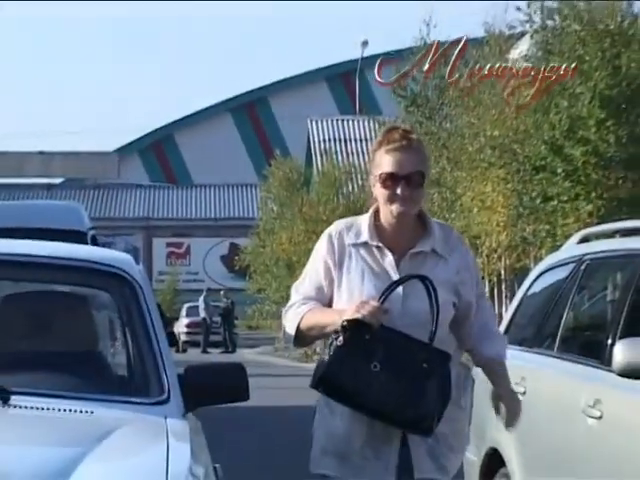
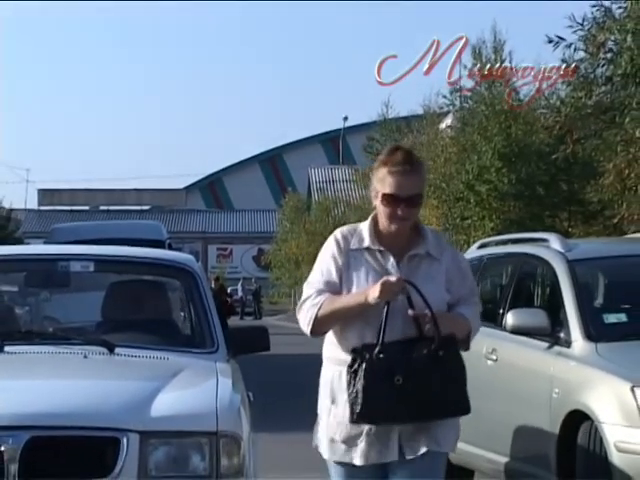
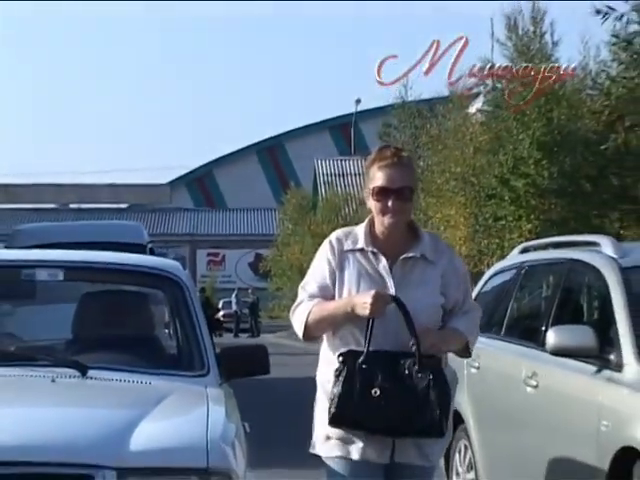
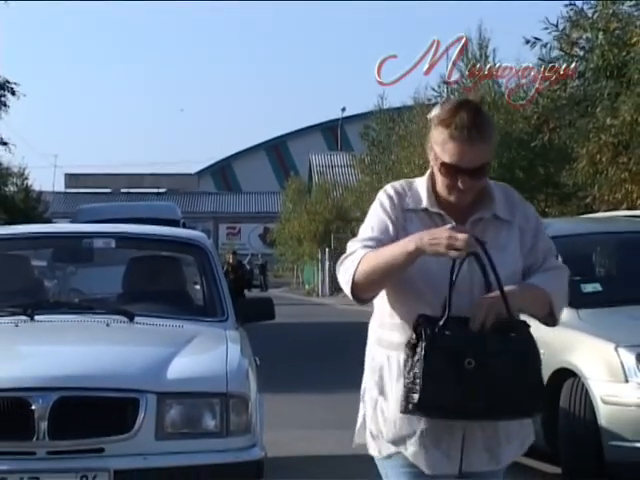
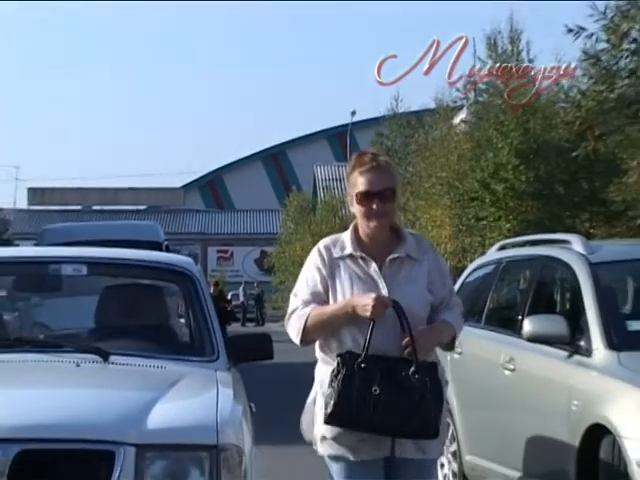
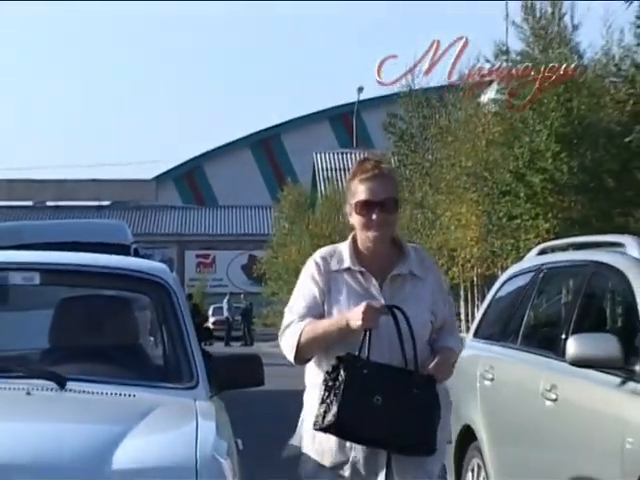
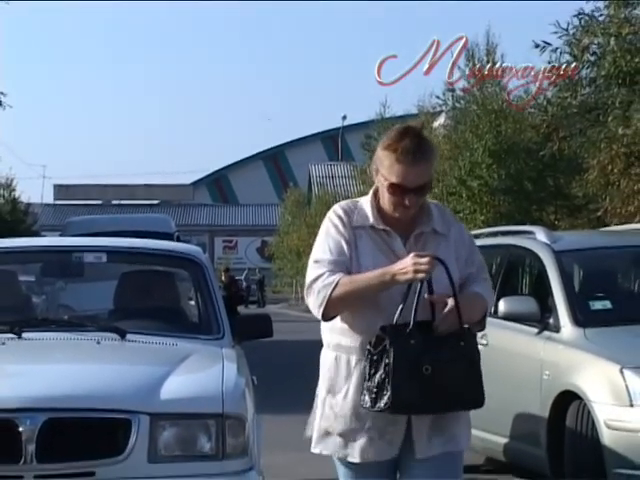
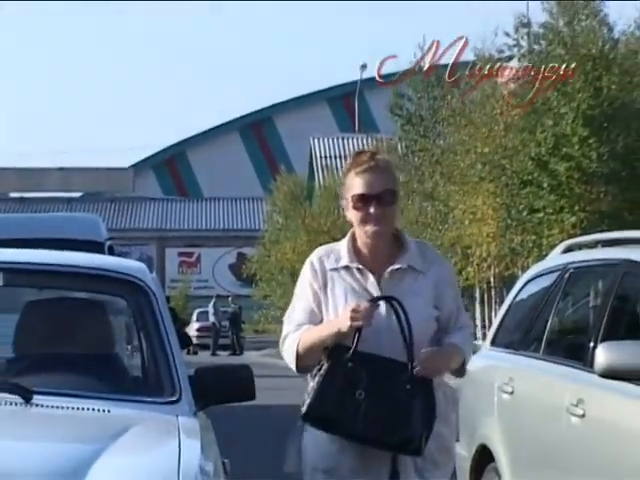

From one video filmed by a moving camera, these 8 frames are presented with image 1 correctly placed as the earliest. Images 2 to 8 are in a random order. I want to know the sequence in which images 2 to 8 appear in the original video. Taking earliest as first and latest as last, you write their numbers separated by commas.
8, 6, 3, 5, 2, 7, 4
